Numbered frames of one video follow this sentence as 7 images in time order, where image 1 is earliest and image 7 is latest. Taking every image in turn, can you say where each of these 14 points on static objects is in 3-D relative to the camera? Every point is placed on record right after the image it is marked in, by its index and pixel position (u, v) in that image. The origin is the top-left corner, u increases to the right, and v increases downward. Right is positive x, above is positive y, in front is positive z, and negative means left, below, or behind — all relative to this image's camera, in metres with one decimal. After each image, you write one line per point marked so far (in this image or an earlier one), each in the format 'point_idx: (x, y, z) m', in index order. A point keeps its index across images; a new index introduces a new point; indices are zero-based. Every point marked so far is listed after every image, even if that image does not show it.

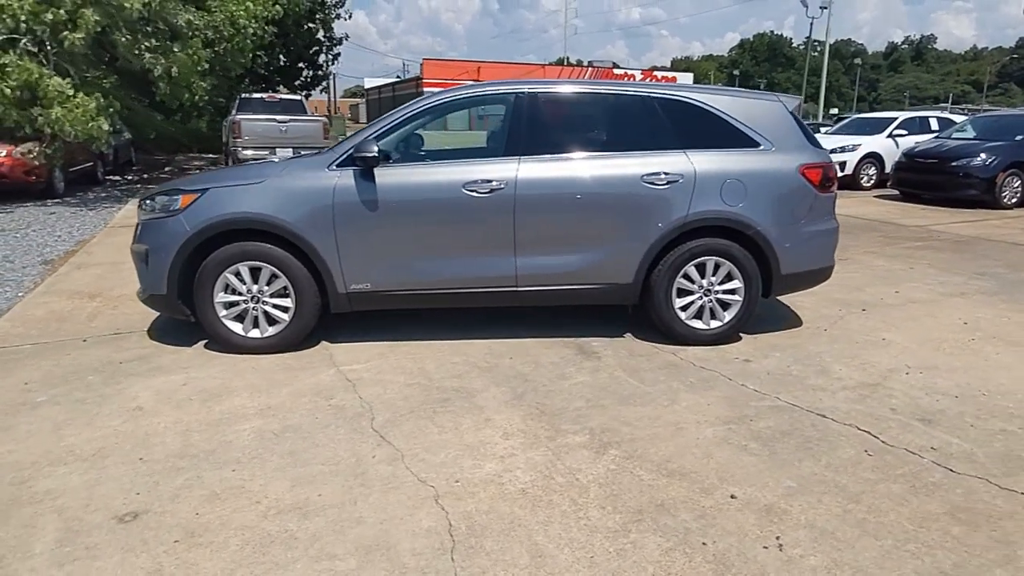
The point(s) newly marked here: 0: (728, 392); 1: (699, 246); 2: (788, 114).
0: (+1.7, -0.8, +4.7) m
1: (+1.7, +0.4, +5.4) m
2: (+2.5, +1.6, +5.6) m
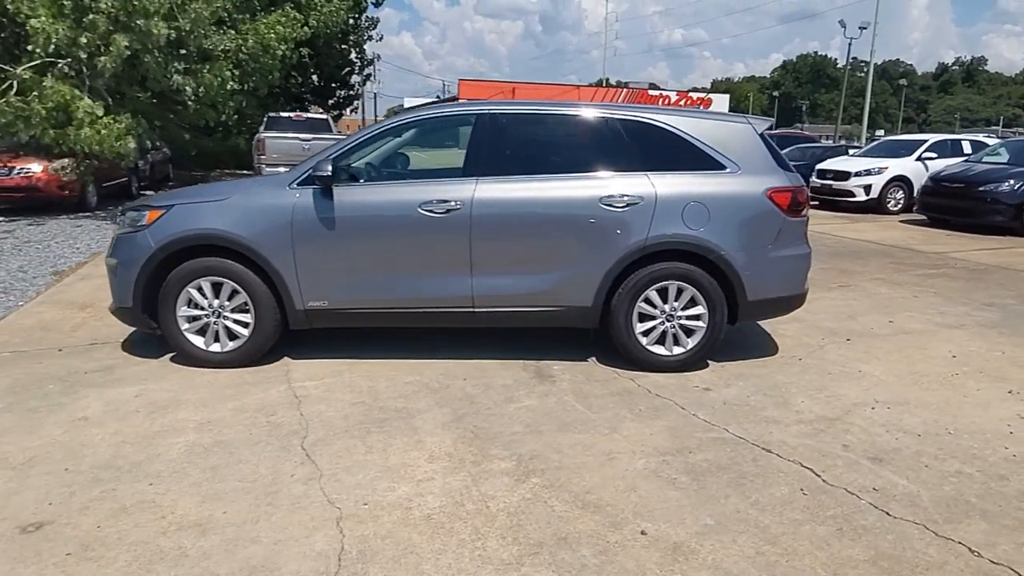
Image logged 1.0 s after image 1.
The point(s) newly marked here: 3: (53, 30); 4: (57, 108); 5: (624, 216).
0: (+1.2, -1.0, +4.5) m
1: (+1.3, +0.2, +5.3) m
2: (+2.1, +1.3, +5.4) m
3: (-9.9, +5.7, +13.6) m
4: (-10.7, +4.3, +14.5) m
5: (+0.9, +0.6, +5.2) m
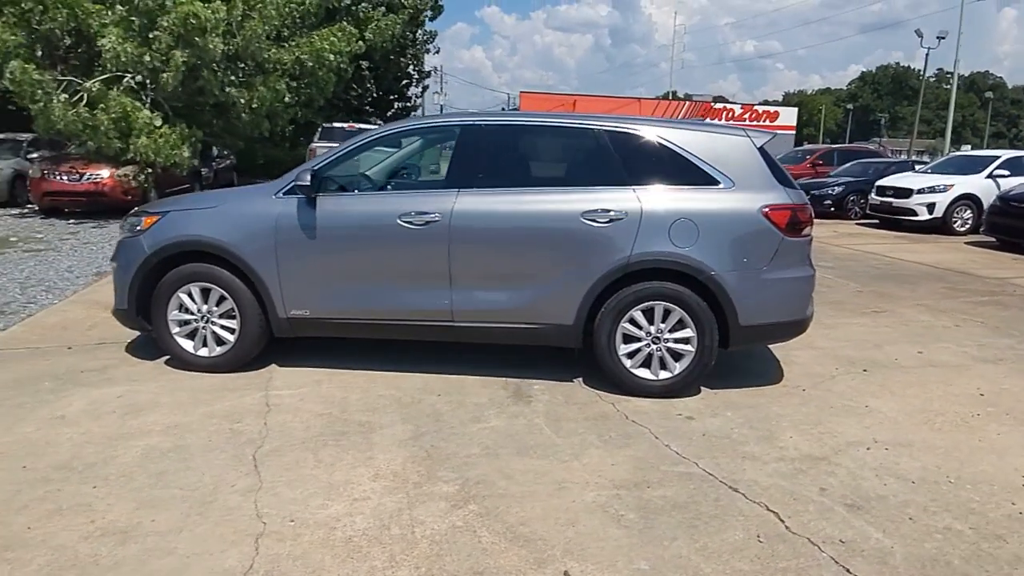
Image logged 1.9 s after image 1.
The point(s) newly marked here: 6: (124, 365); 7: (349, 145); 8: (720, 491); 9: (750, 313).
0: (+0.9, -1.1, +4.3) m
1: (+1.1, 0.0, +5.0) m
2: (+2.0, +1.1, +5.1) m
3: (-9.0, +5.7, +14.4) m
4: (-9.8, +4.3, +15.4) m
5: (+0.7, +0.5, +5.0) m
6: (-3.8, -0.7, +5.9) m
7: (-1.5, +1.3, +5.5) m
8: (+1.3, -1.3, +3.8) m
9: (+1.9, -0.2, +5.0) m
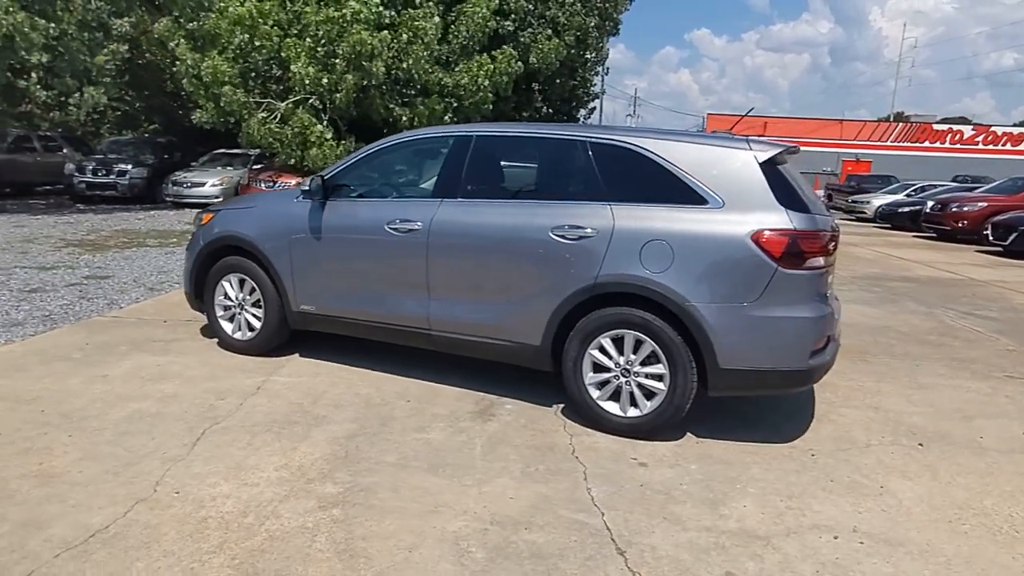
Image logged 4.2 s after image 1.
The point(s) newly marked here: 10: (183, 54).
0: (+0.3, -1.3, +3.8) m
1: (+0.8, -0.2, +4.5) m
2: (+1.8, +0.9, +4.4) m
3: (-5.6, +5.8, +16.6) m
4: (-6.2, +4.5, +17.8) m
5: (+0.5, +0.3, +4.6) m
6: (-3.6, -0.6, +6.8) m
7: (-1.4, +1.2, +5.7) m
8: (+0.5, -1.4, +3.3) m
9: (+1.5, -0.5, +4.3) m
10: (-10.1, +7.1, +18.7) m
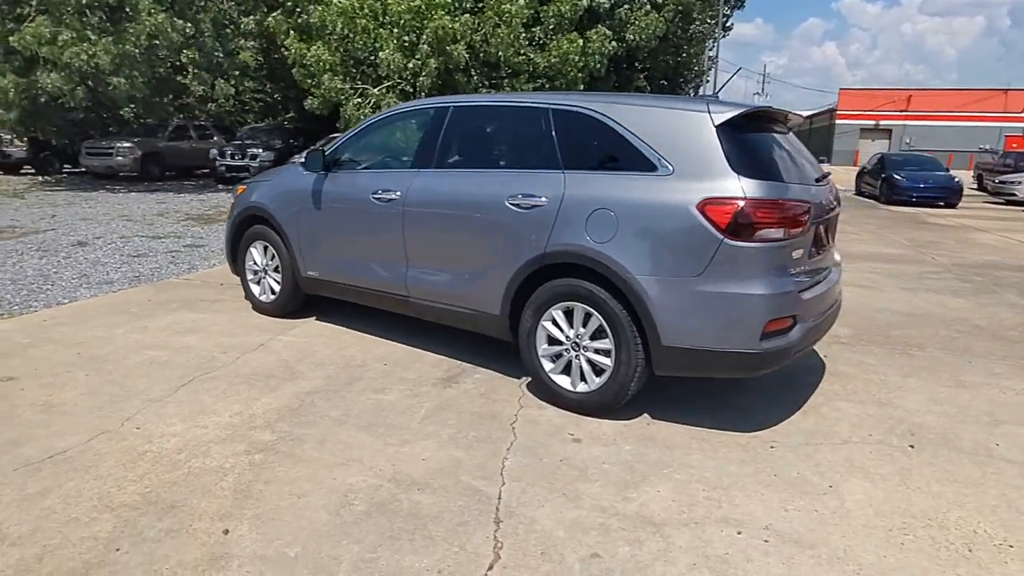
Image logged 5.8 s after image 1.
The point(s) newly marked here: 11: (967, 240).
0: (-0.3, -1.1, +3.8) m
1: (+0.4, 0.0, +4.4) m
2: (+1.4, +1.1, +4.0) m
3: (-3.3, +6.5, +17.3) m
4: (-3.7, +5.2, +18.6) m
5: (+0.1, +0.5, +4.5) m
6: (-3.5, -0.2, +7.5) m
7: (-1.5, +1.6, +6.0) m
8: (-0.2, -1.2, +3.2) m
9: (+1.1, -0.3, +4.0) m
10: (-7.2, +8.0, +20.1) m
11: (+9.8, +1.0, +13.2) m
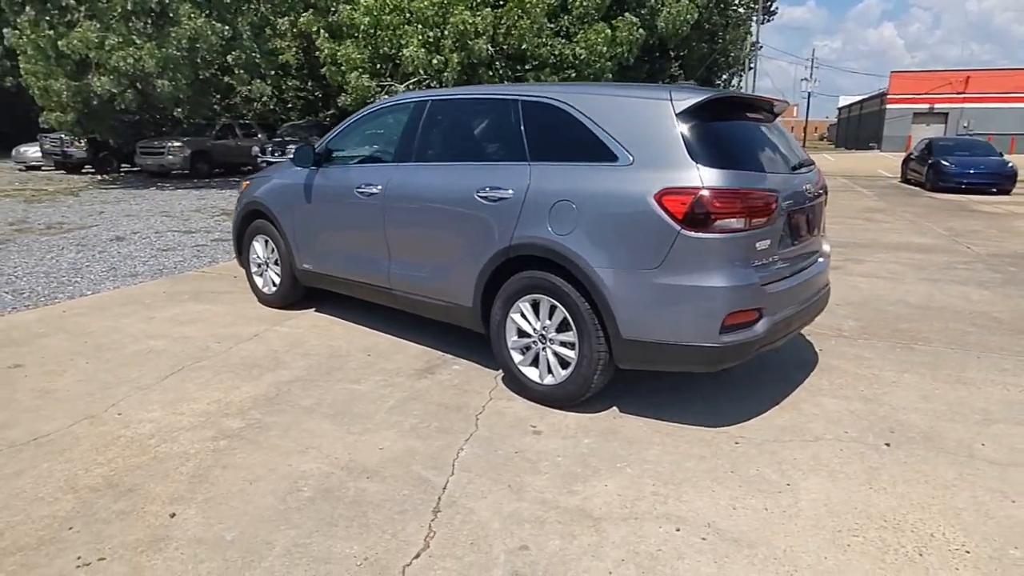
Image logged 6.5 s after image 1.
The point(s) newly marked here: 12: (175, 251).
0: (-0.5, -1.0, +3.9) m
1: (+0.1, +0.1, +4.3) m
2: (+1.1, +1.1, +3.9) m
3: (-2.6, +6.7, +17.4) m
4: (-2.9, +5.5, +18.7) m
5: (-0.1, +0.6, +4.5) m
6: (-3.5, -0.1, +7.8) m
7: (-1.6, +1.6, +6.0) m
8: (-0.5, -1.2, +3.3) m
9: (+0.8, -0.2, +3.9) m
10: (-6.3, +8.3, +20.5) m
11: (+10.2, +1.2, +12.5) m
12: (-6.3, +0.7, +11.3) m
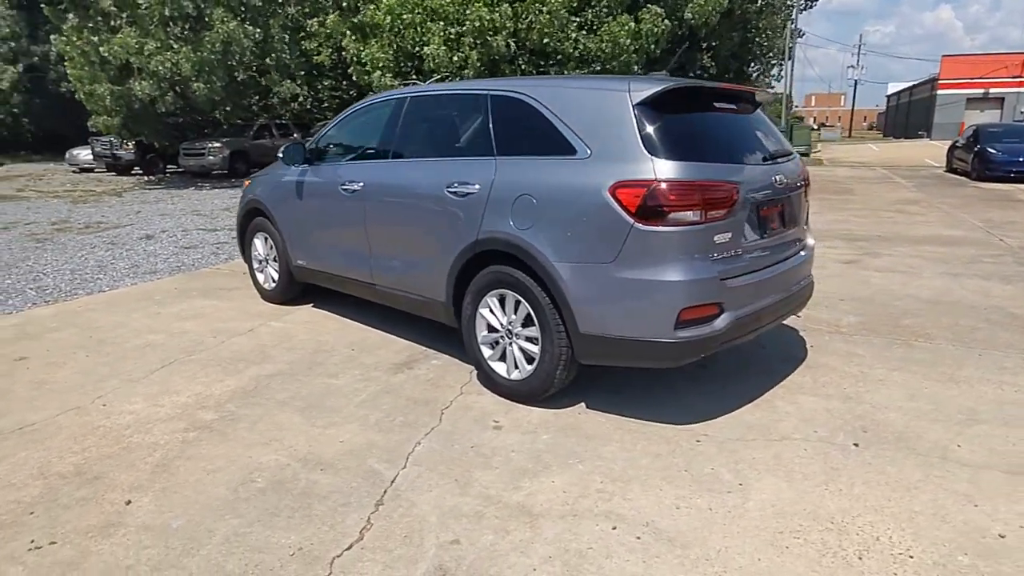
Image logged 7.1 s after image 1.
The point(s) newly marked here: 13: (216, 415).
0: (-0.8, -1.0, +3.9) m
1: (-0.1, +0.1, +4.3) m
2: (+0.8, +1.1, +3.8) m
3: (-2.0, +6.9, +17.5) m
4: (-2.2, +5.6, +18.9) m
5: (-0.3, +0.6, +4.5) m
6: (-3.5, 0.0, +8.0) m
7: (-1.7, +1.7, +6.1) m
8: (-0.8, -1.1, +3.3) m
9: (+0.5, -0.2, +3.8) m
10: (-5.6, +8.4, +20.8) m
11: (+10.4, +1.3, +11.8) m
12: (-6.1, +0.8, +11.7) m
13: (-2.1, -0.9, +4.3) m
